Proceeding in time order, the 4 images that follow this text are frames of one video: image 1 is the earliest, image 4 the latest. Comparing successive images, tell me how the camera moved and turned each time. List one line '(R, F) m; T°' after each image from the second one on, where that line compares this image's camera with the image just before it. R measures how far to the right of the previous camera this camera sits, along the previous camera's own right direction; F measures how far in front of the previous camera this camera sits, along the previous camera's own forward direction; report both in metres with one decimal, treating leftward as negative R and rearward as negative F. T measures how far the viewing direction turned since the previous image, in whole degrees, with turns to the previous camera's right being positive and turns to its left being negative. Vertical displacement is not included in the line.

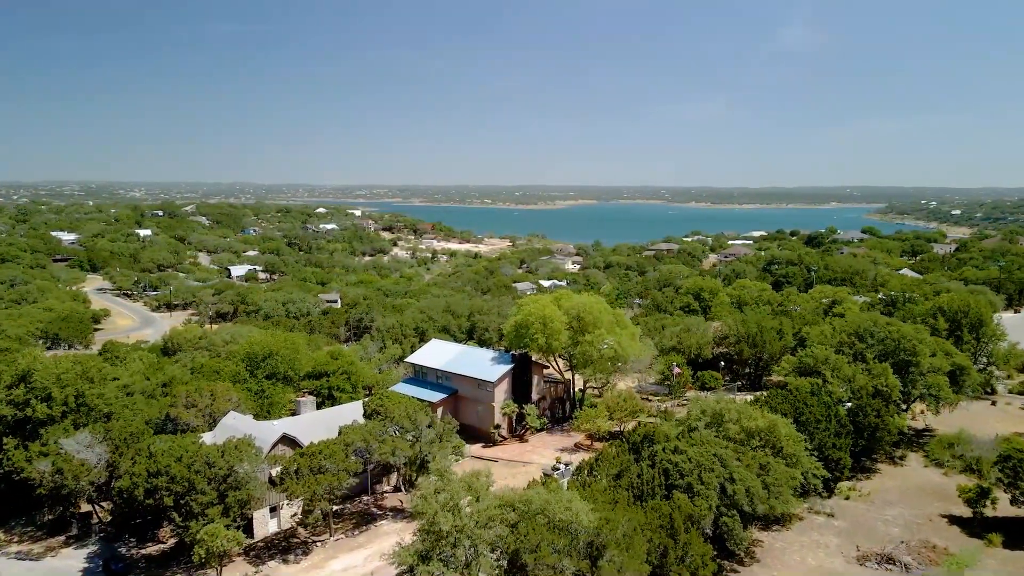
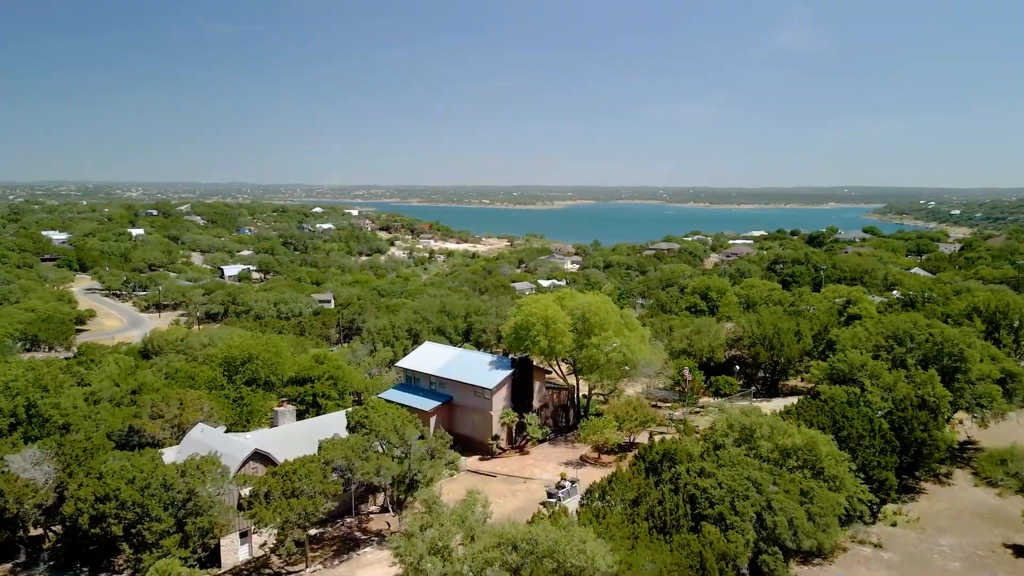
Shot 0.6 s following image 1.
(0.0, +1.2) m; 0°
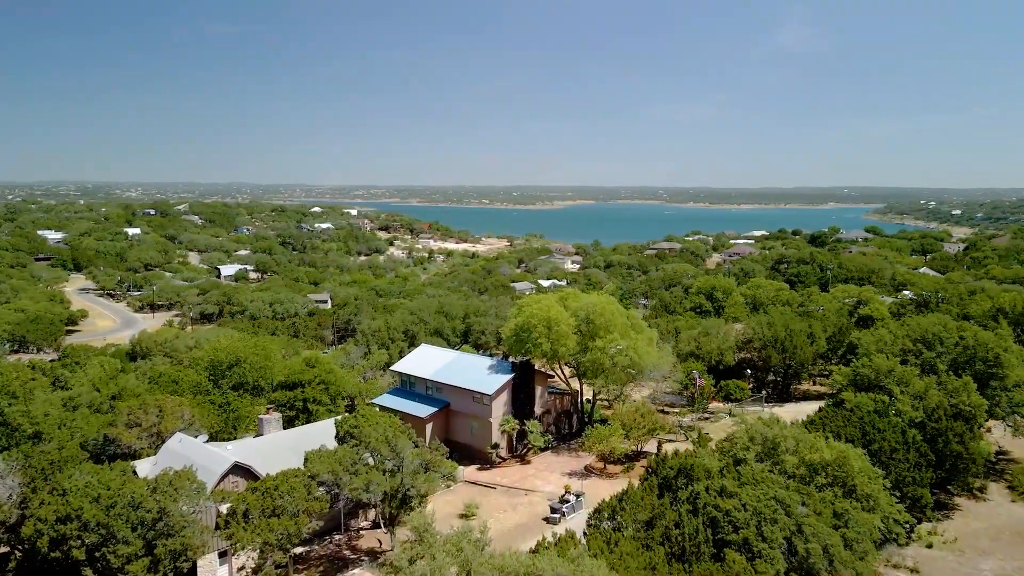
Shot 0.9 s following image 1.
(0.0, +0.7) m; 0°
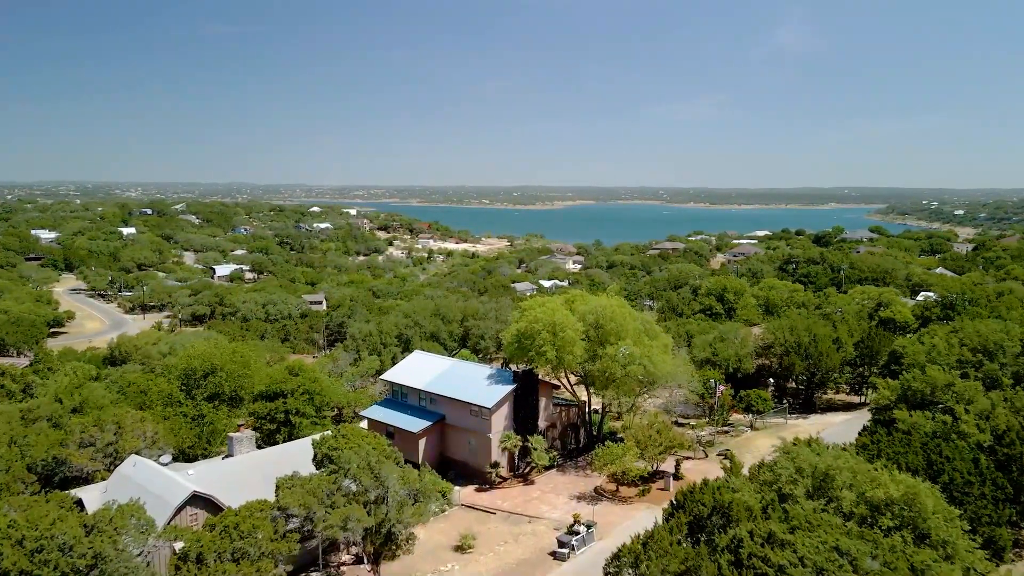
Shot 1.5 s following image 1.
(0.0, +1.2) m; 0°
